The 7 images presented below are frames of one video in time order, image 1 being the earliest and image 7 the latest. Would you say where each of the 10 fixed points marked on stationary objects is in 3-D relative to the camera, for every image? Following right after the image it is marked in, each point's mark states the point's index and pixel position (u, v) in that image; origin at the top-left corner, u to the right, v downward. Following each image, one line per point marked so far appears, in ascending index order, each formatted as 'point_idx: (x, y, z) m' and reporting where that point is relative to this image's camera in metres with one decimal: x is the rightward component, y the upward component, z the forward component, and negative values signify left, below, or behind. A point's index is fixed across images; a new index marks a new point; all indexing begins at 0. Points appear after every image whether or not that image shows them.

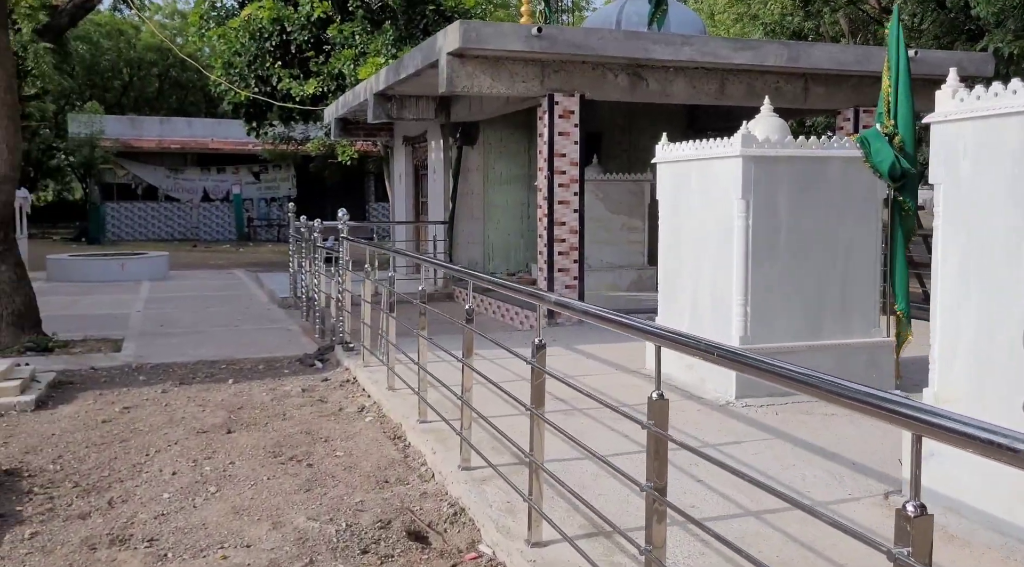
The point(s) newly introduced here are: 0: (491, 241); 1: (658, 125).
0: (-0.2, +0.5, +11.6) m
1: (+1.7, +1.8, +11.3) m
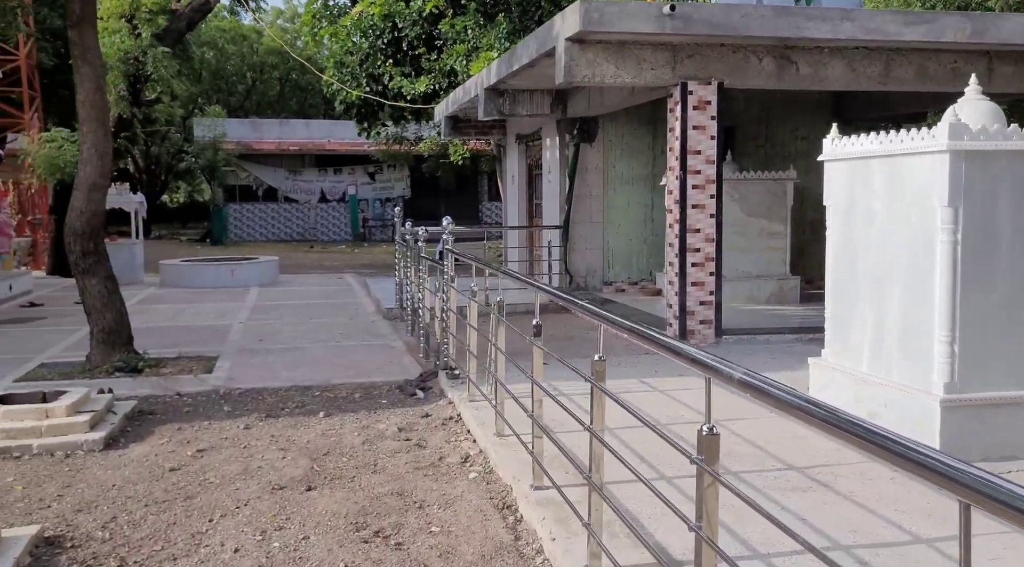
0: (+1.1, +0.4, +10.6) m
1: (+2.9, +1.7, +10.1) m
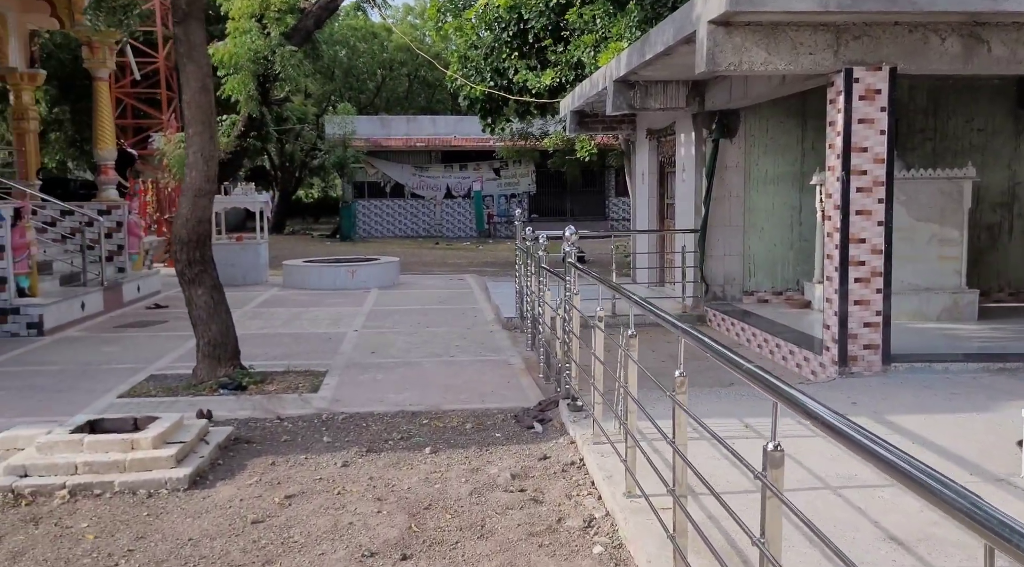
0: (+2.3, +0.3, +9.6) m
1: (+4.1, +1.6, +8.9) m
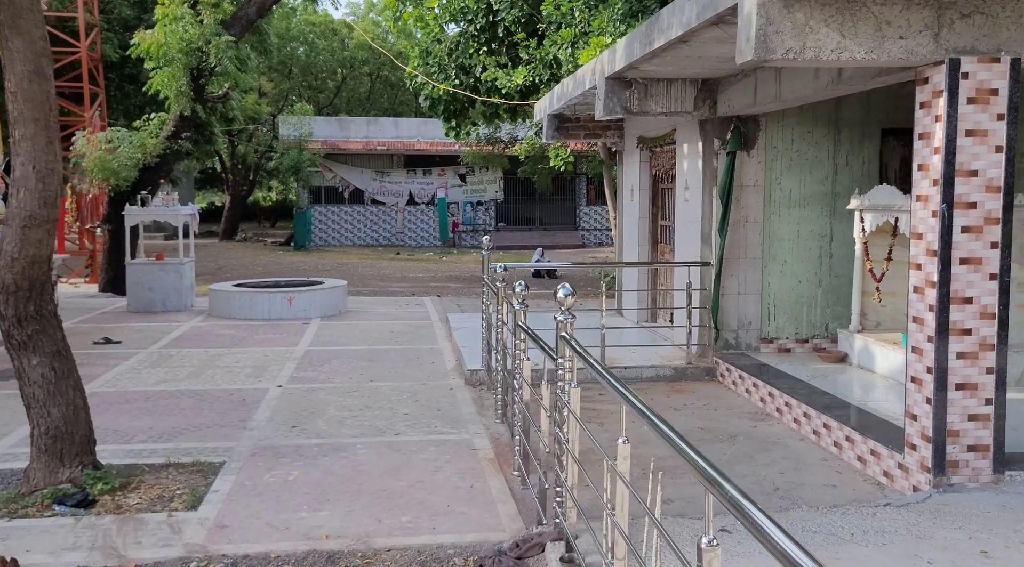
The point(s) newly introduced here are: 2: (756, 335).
0: (+2.1, -0.1, +7.8) m
1: (+3.9, +1.2, +7.1) m
2: (+1.9, -0.4, +7.9) m
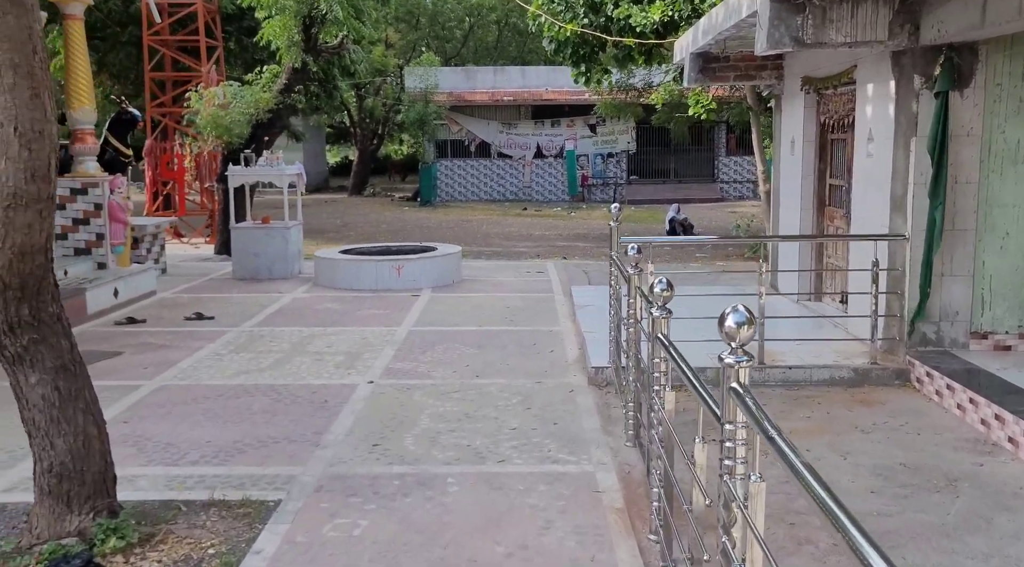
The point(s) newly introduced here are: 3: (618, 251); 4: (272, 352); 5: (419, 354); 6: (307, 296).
0: (+2.9, +0.1, +6.1) m
1: (+4.7, +1.3, +5.1) m
2: (+2.8, -0.3, +6.2) m
3: (+0.6, +0.2, +5.8) m
4: (-1.8, -0.5, +7.3) m
5: (-0.6, -0.5, +7.0) m
6: (-2.1, -0.1, +10.3) m
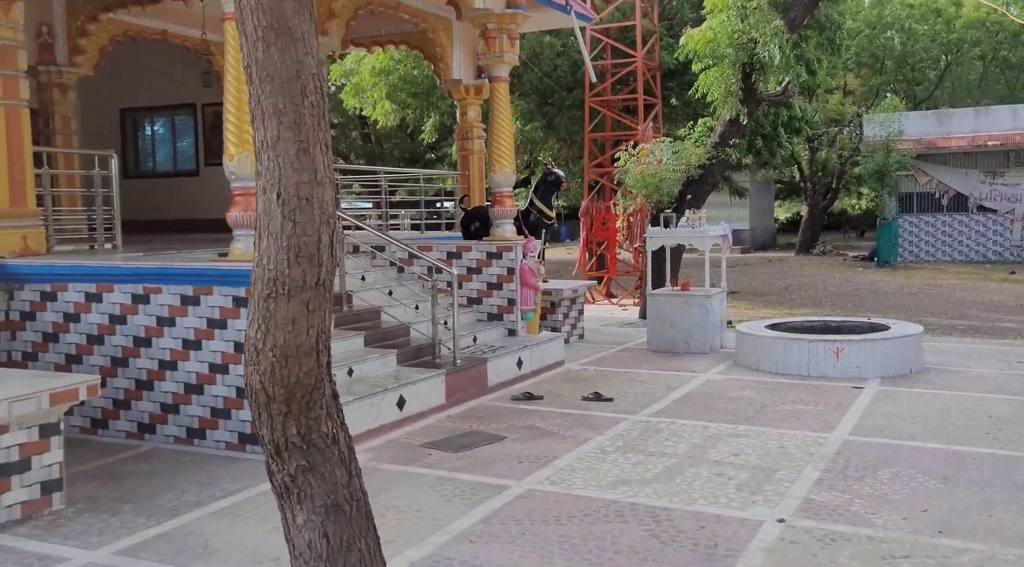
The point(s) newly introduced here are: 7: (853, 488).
0: (+4.6, -0.4, +2.8) m
1: (+5.8, +0.9, +1.3) m
2: (+4.6, -0.8, +2.9) m
3: (+2.4, -0.3, +3.5) m
4: (+0.9, -1.1, +5.9) m
5: (+1.8, -1.0, +5.1) m
6: (+1.9, -0.8, +8.7) m
7: (+1.7, -1.1, +5.1) m
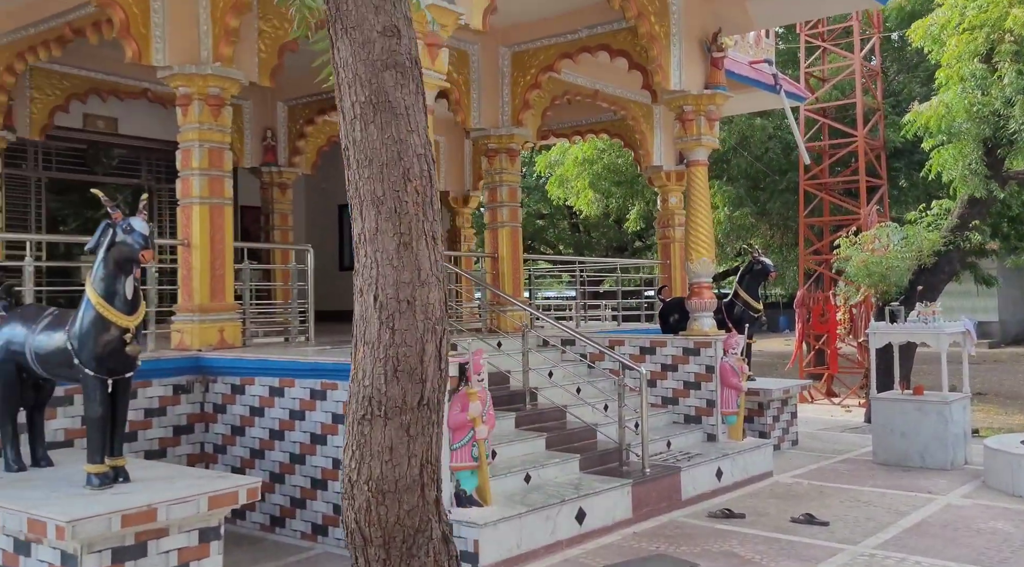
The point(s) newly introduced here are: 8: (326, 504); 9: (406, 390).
0: (+4.8, -0.7, +1.1) m
1: (+5.6, +0.7, -0.5) m
2: (+4.8, -1.0, +1.2) m
3: (+2.8, -0.6, +2.3) m
4: (+1.8, -1.6, +4.9) m
5: (+2.5, -1.5, +3.9) m
6: (+3.4, -1.6, +7.4) m
7: (+2.5, -1.5, +3.9) m
8: (-1.4, -1.7, +7.5) m
9: (-0.3, -0.2, +2.3) m
